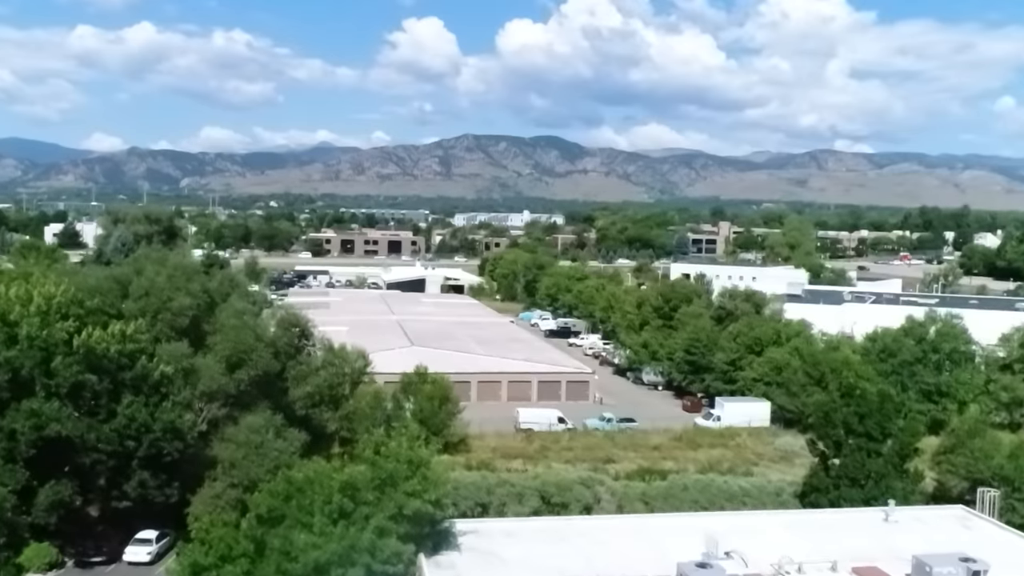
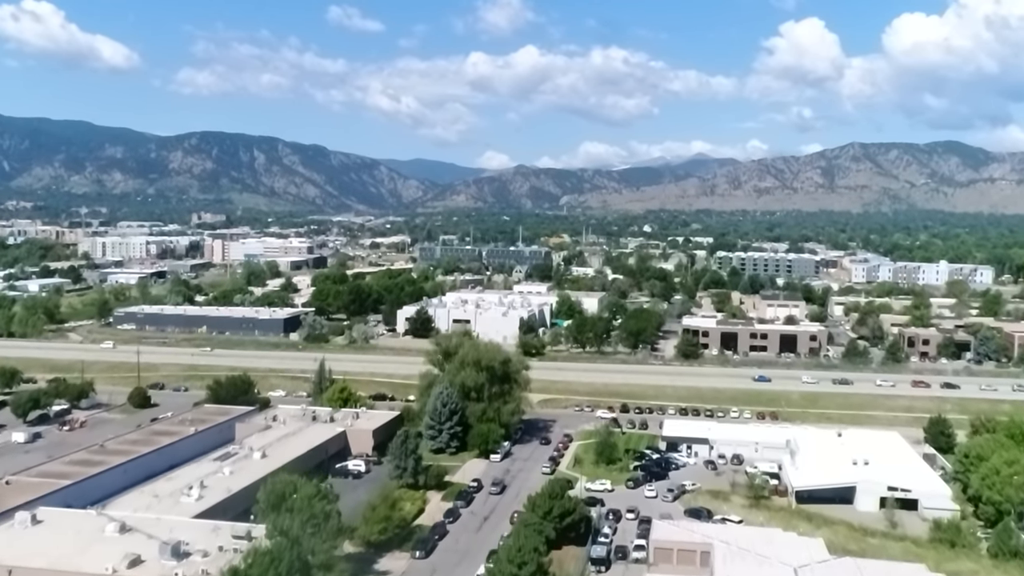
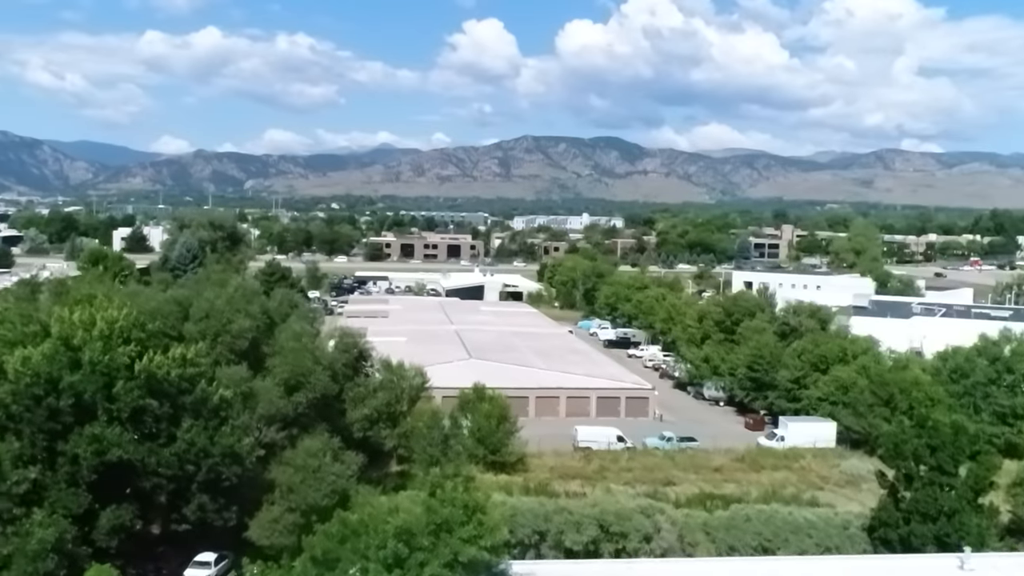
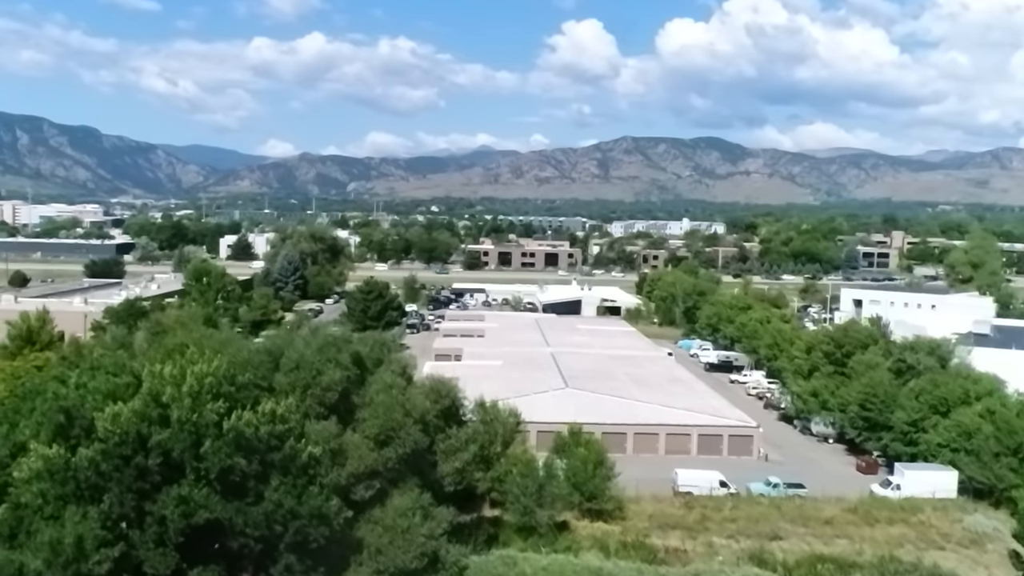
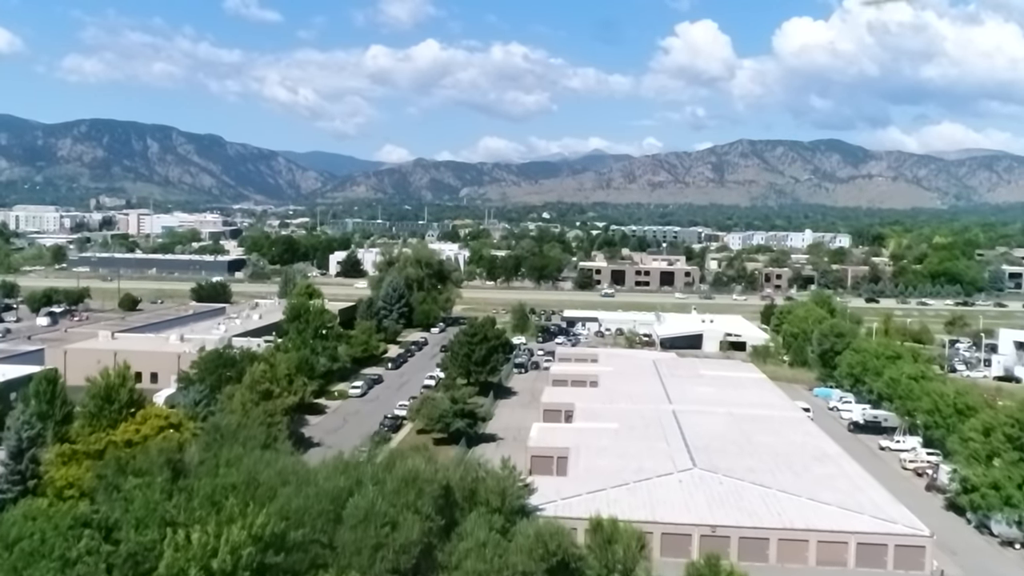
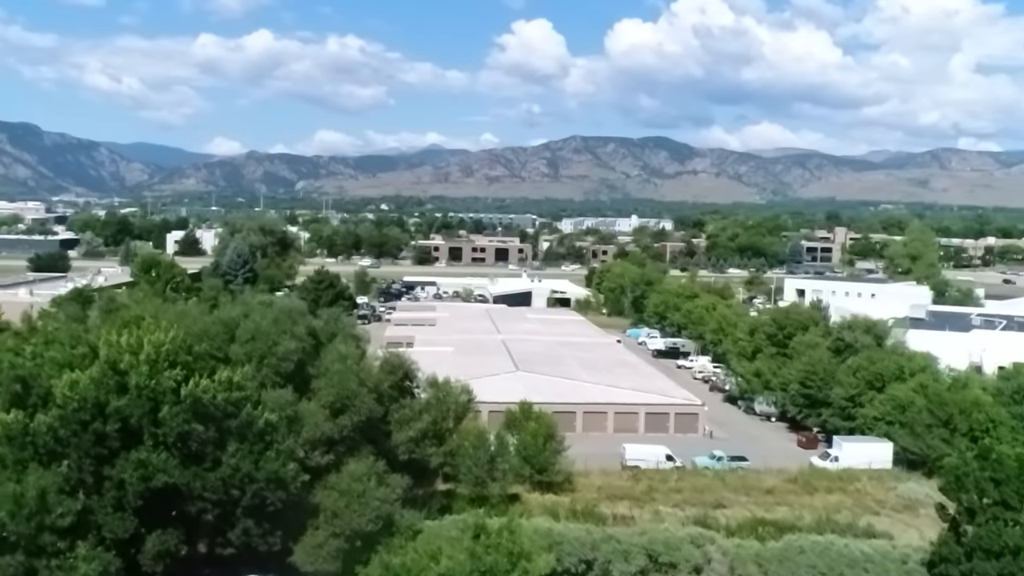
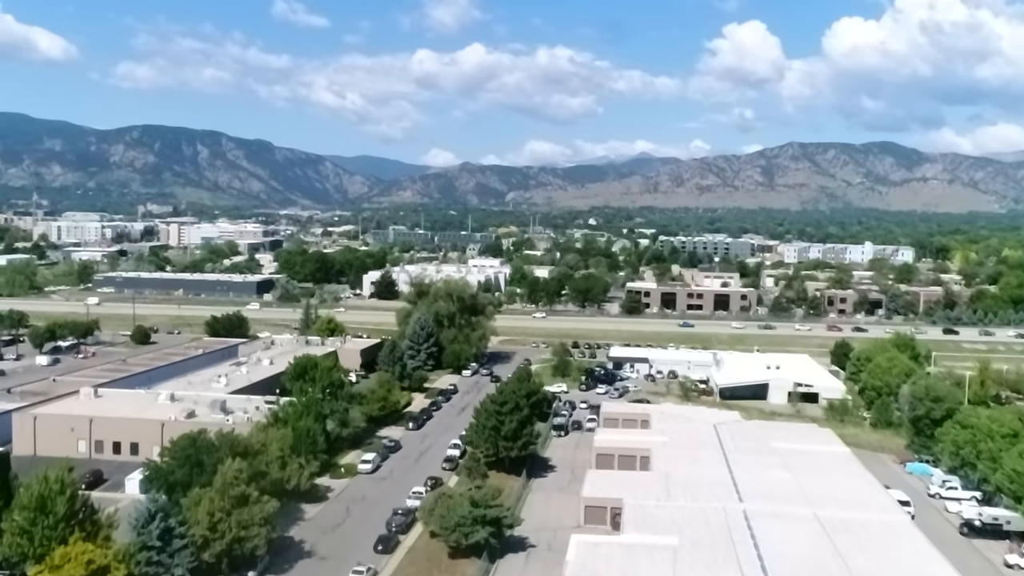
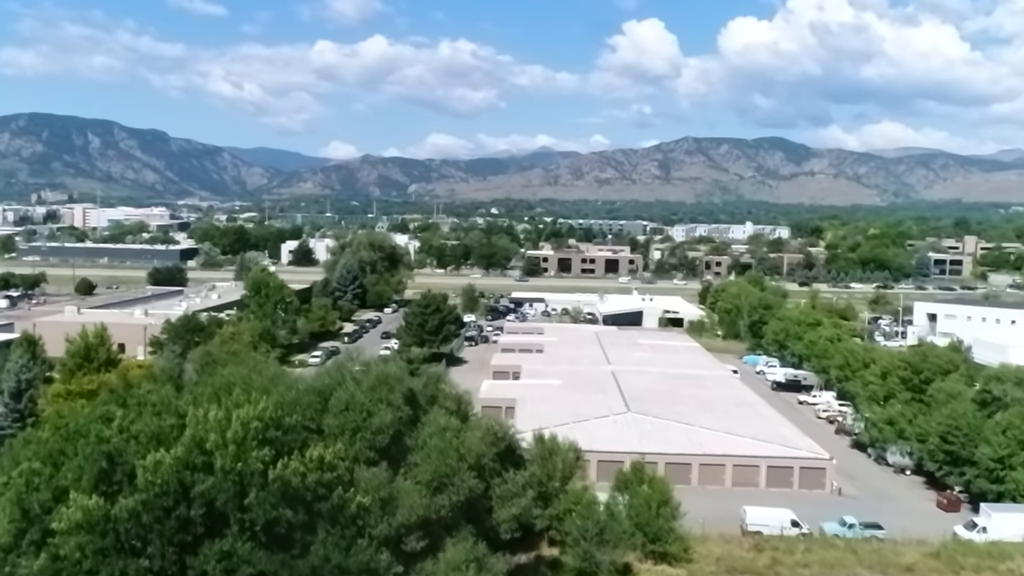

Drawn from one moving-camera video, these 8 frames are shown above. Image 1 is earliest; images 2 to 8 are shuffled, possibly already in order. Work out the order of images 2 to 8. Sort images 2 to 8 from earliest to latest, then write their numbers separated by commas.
3, 6, 4, 8, 5, 7, 2
